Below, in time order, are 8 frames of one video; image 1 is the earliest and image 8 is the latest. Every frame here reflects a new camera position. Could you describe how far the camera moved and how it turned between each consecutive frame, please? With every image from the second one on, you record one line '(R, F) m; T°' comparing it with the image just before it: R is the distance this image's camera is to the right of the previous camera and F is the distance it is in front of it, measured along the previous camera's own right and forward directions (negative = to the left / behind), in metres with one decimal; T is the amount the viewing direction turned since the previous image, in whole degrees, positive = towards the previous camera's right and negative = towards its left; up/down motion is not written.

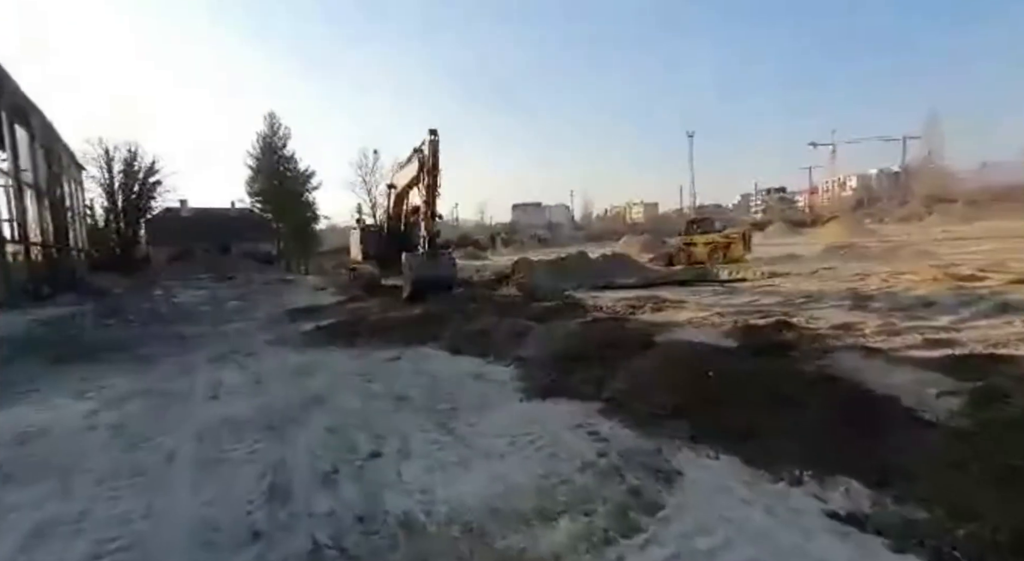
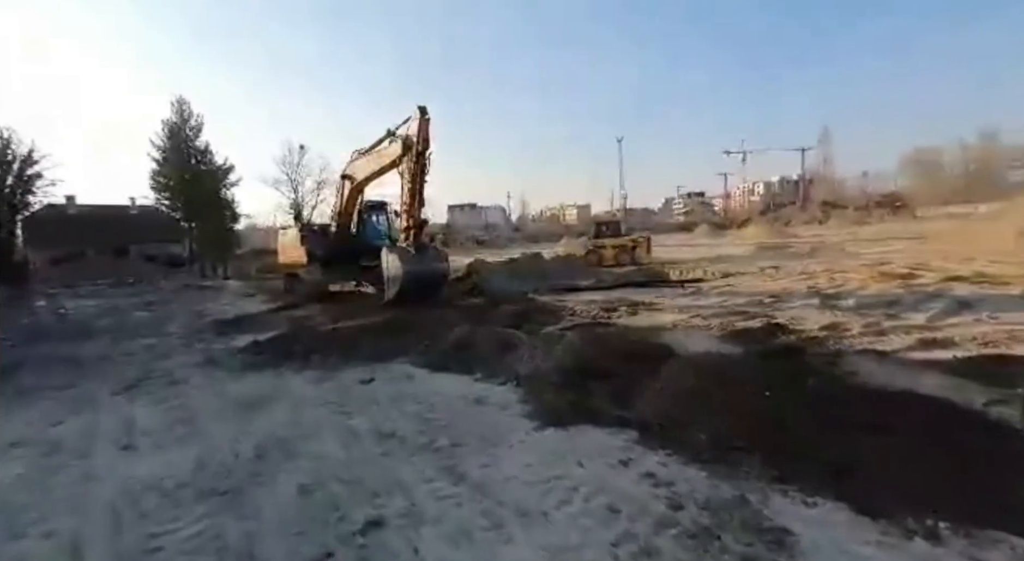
(-0.7, +0.9) m; +8°
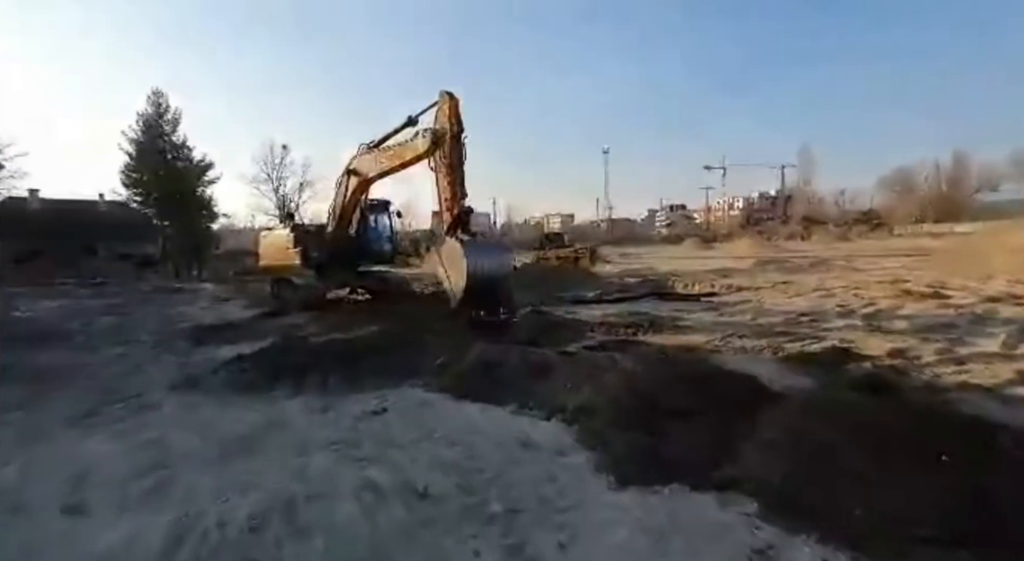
(-0.7, +1.0) m; +2°
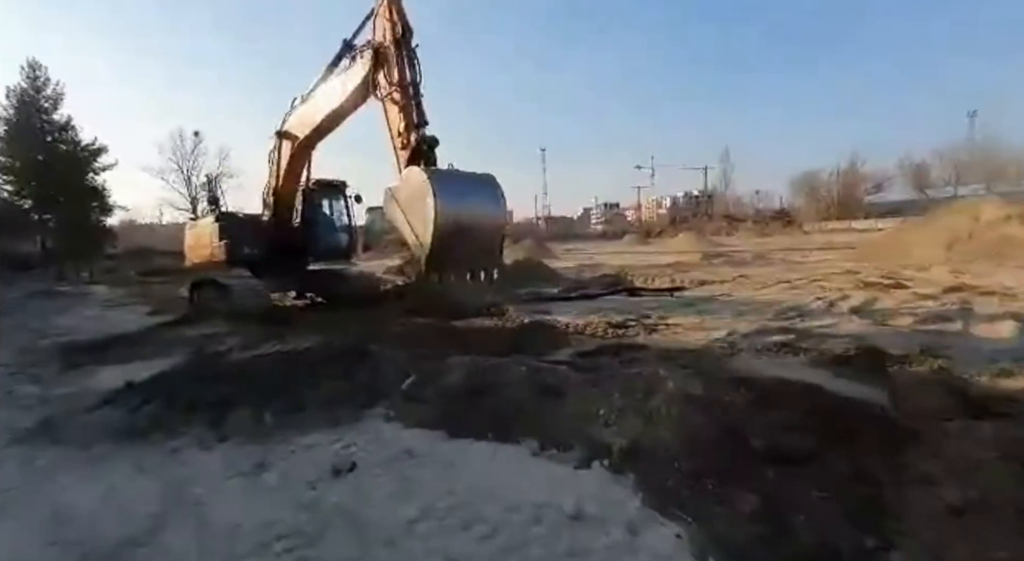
(-0.6, +1.4) m; +8°
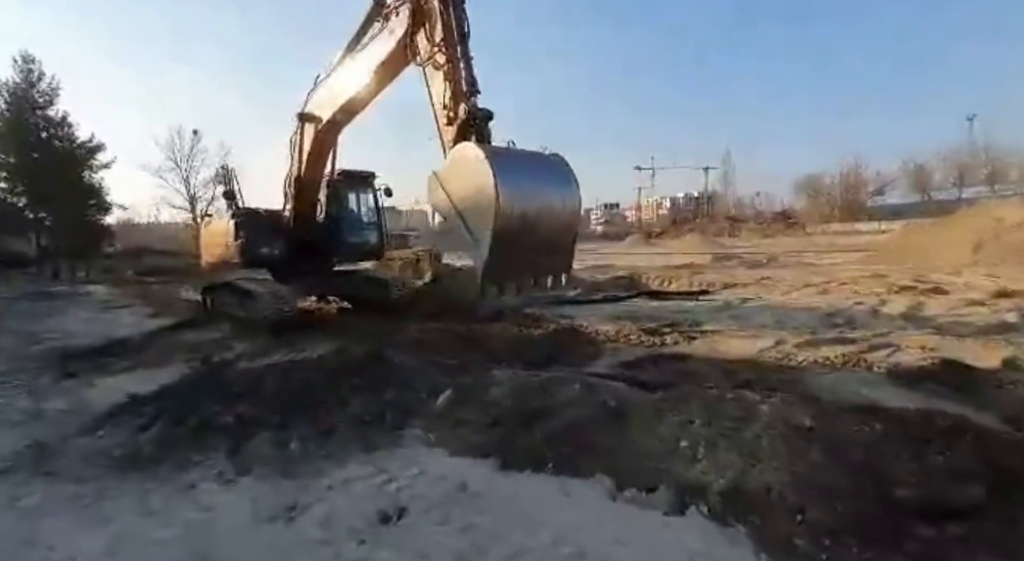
(-0.5, +0.6) m; 0°
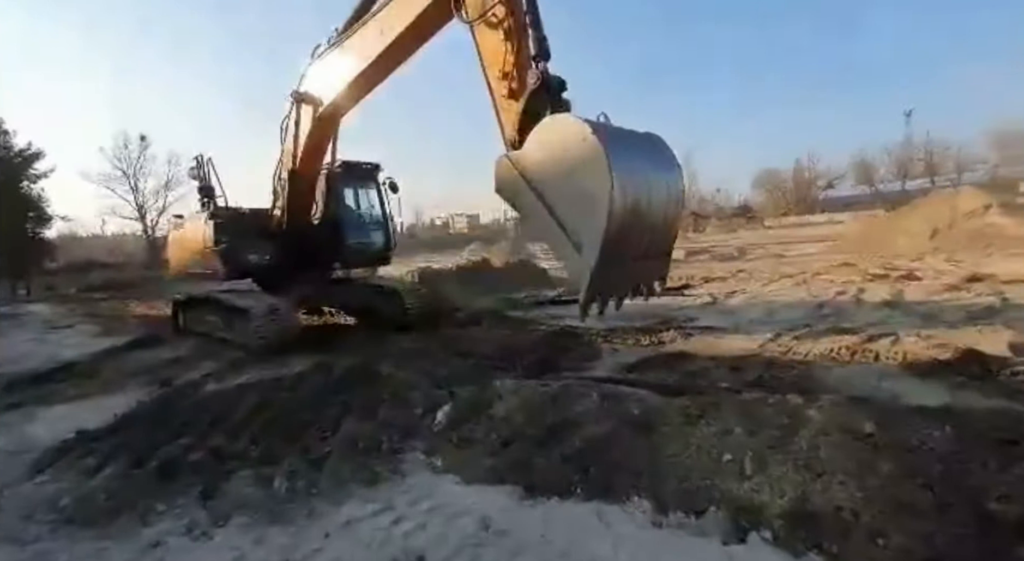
(-0.3, +0.4) m; +4°
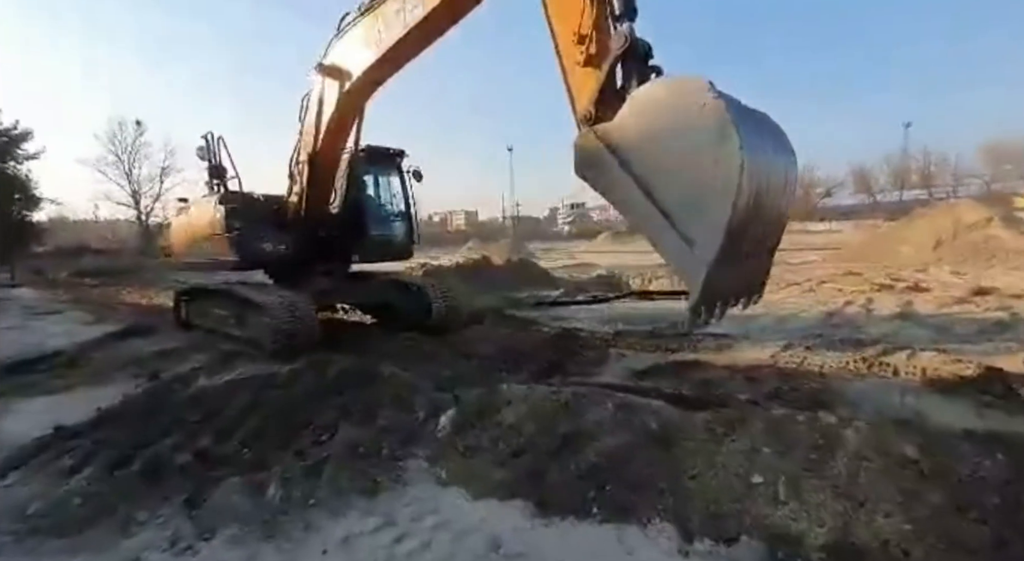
(-0.1, +0.2) m; 0°
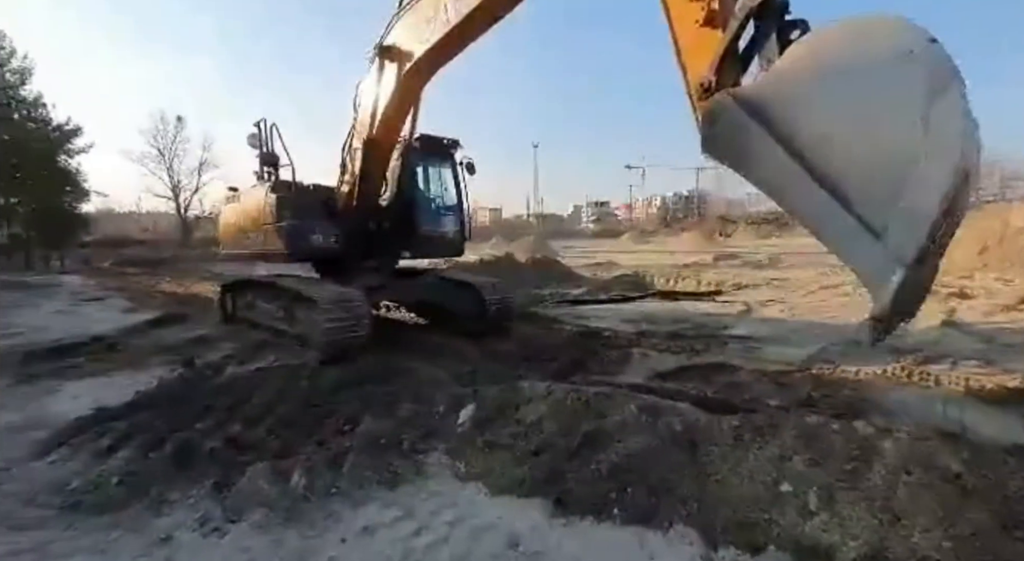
(0.0, 0.0) m; -3°
